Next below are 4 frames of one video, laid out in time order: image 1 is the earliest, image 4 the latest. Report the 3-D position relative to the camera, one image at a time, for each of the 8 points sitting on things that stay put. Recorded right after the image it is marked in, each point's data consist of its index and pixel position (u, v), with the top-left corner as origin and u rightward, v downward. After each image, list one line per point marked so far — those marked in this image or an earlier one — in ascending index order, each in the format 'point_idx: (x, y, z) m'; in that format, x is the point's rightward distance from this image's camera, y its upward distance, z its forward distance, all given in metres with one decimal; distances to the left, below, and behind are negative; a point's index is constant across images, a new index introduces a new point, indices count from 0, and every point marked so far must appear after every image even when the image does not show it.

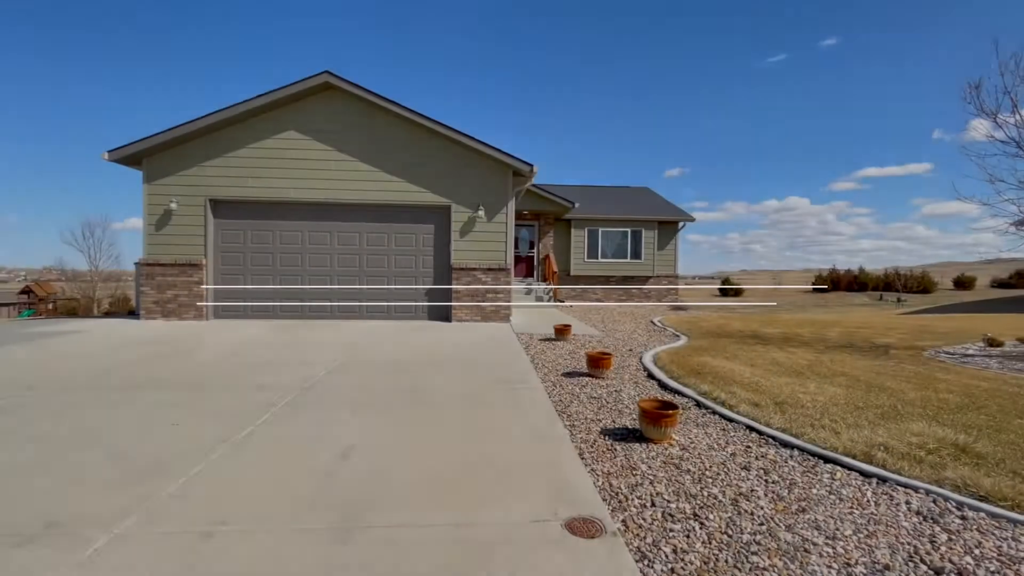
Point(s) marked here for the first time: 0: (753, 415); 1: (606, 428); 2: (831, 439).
0: (+2.1, -1.1, +4.0) m
1: (+0.7, -1.1, +3.8) m
2: (+2.4, -1.1, +3.4) m
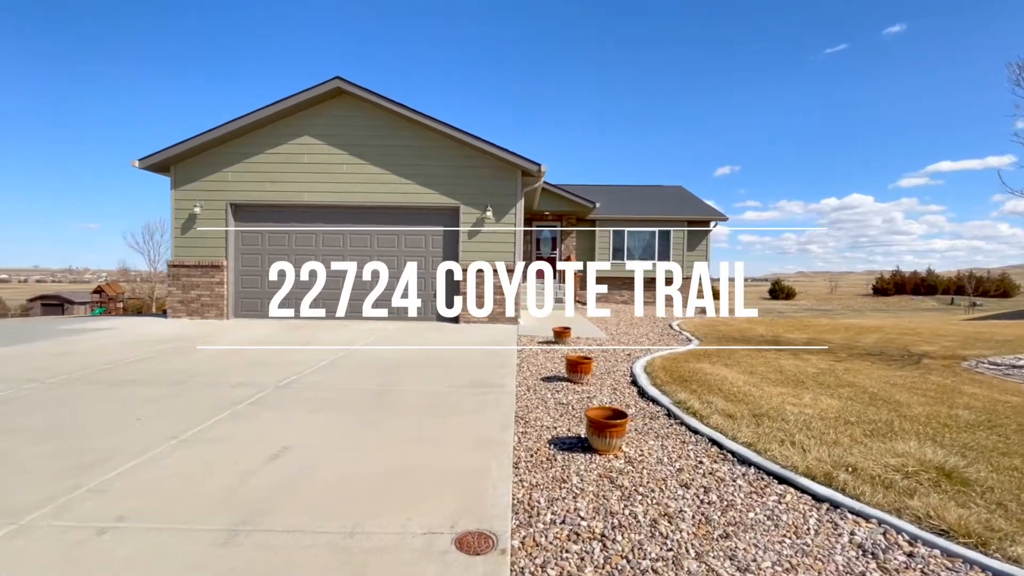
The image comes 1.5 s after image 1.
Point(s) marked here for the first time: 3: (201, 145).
0: (+1.7, -1.1, +3.7) m
1: (+0.3, -1.2, +3.6) m
2: (+1.9, -1.1, +3.1) m
3: (-6.6, +3.0, +9.8) m
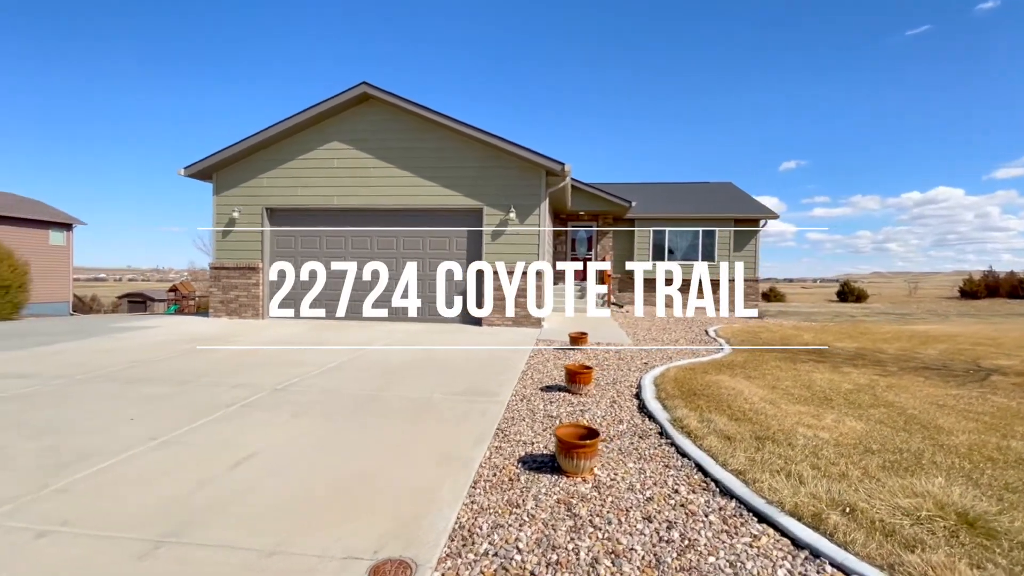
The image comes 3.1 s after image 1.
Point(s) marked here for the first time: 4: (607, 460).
0: (+1.5, -1.2, +3.4) m
1: (+0.1, -1.2, +3.4) m
2: (+1.6, -1.2, +2.7) m
3: (-6.1, +3.0, +10.3) m
4: (+0.7, -1.2, +3.3) m
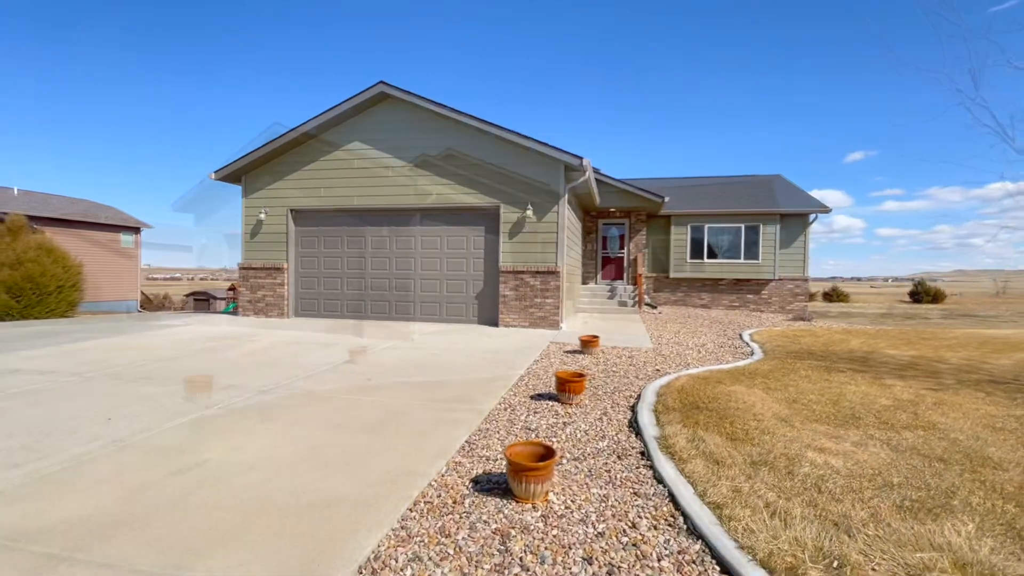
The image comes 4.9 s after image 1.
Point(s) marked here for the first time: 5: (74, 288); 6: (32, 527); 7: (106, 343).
0: (+1.2, -1.2, +2.9) m
1: (-0.2, -1.2, +3.1) m
2: (+1.3, -1.2, +2.3) m
3: (-5.7, +3.0, +10.6) m
4: (+0.4, -1.2, +2.9) m
5: (-11.5, 0.0, +12.2) m
6: (-2.5, -1.2, +2.4) m
7: (-6.3, -0.9, +7.2) m
